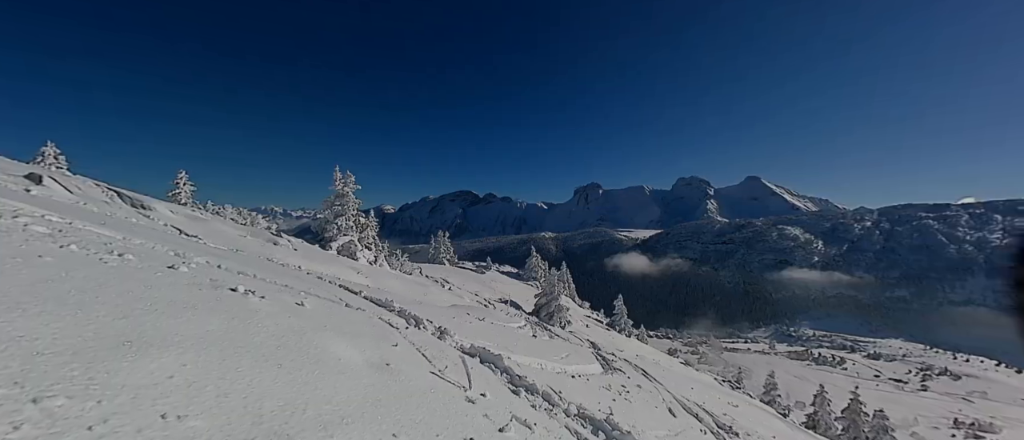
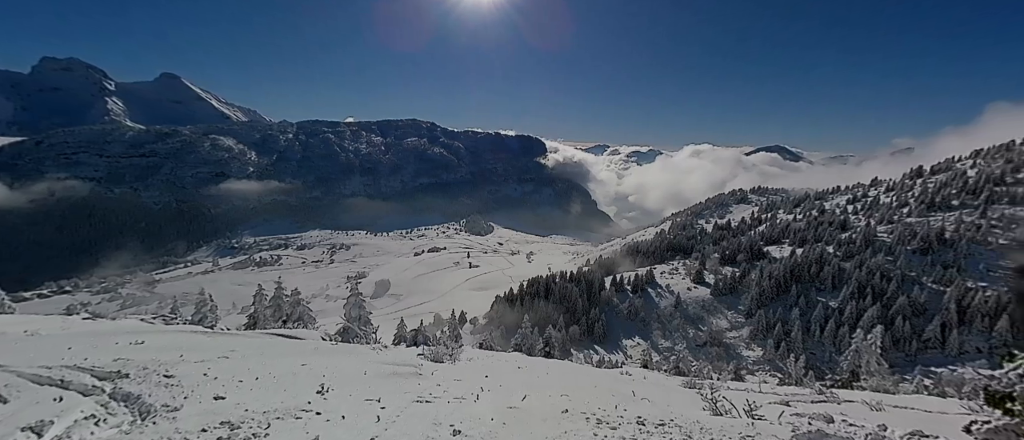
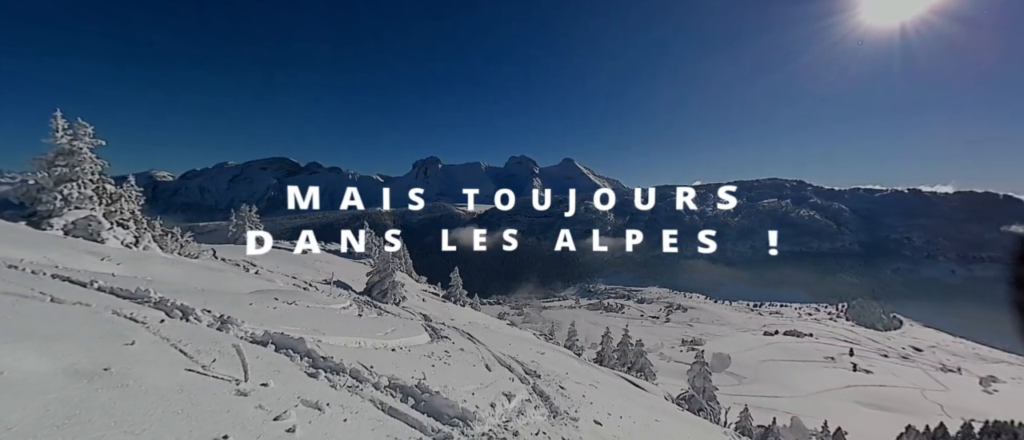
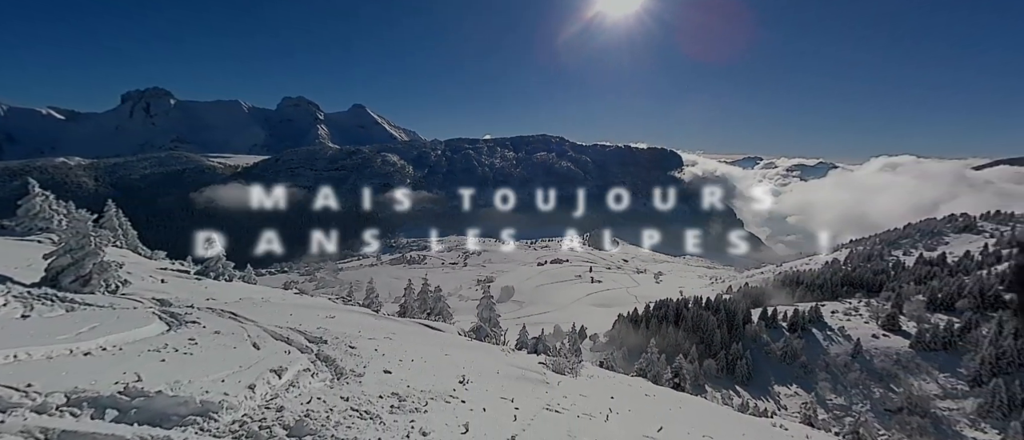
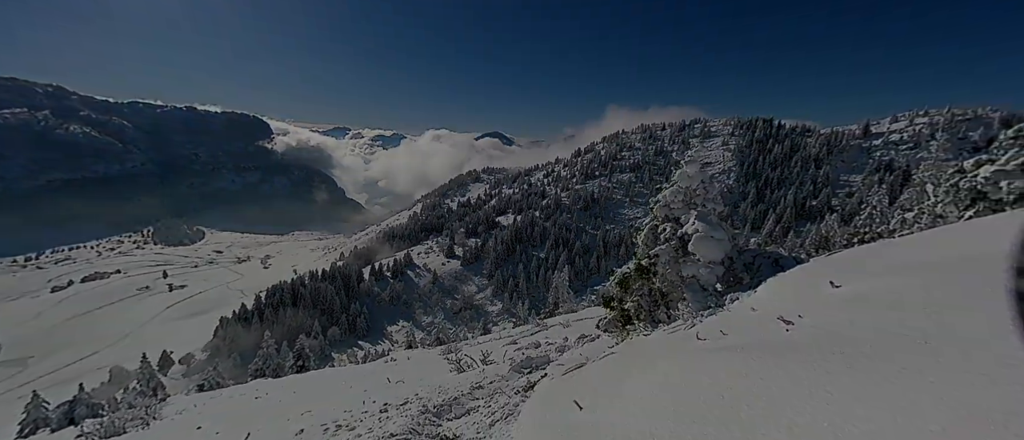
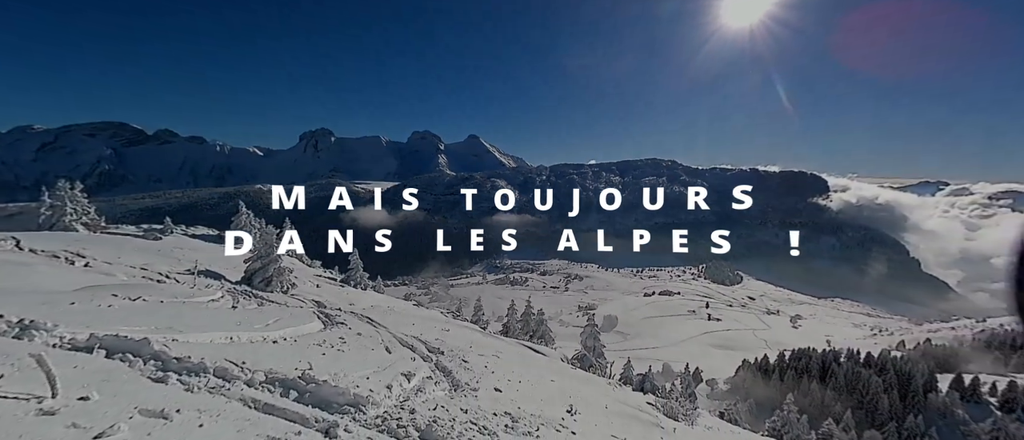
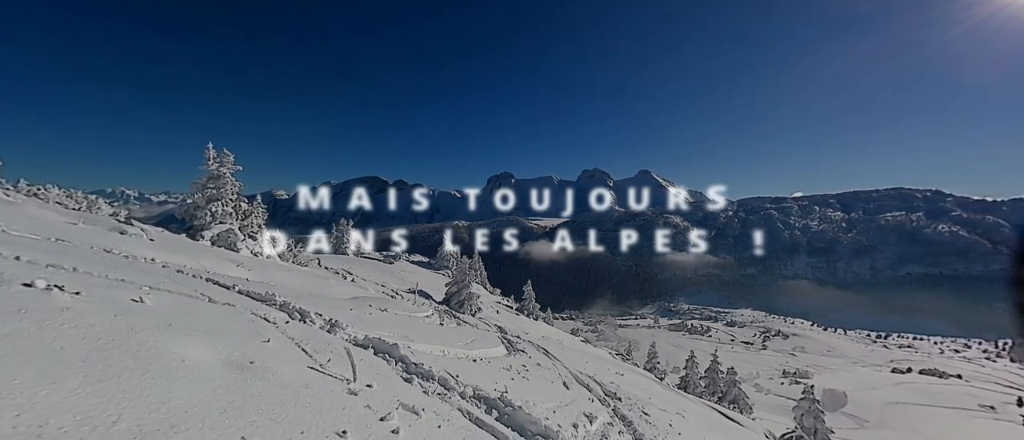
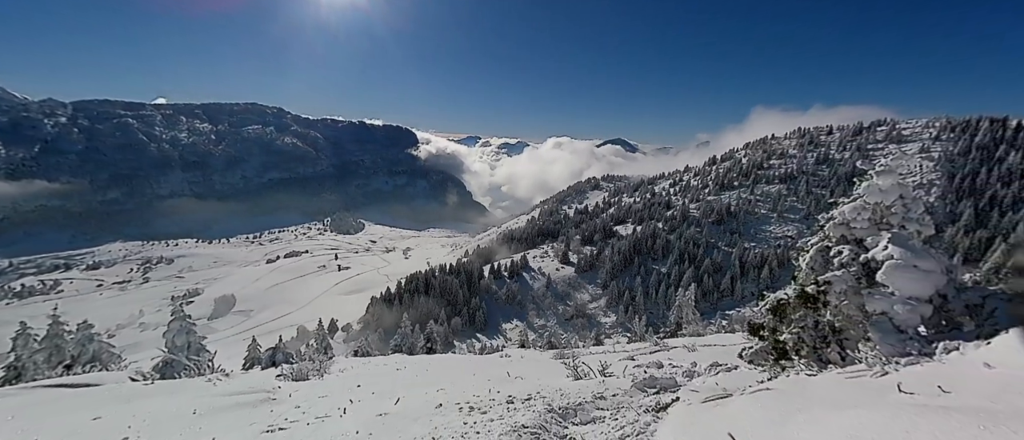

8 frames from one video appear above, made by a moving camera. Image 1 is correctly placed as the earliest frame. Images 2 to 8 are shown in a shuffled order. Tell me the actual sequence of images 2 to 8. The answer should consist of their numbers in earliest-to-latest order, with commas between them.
7, 3, 6, 4, 2, 8, 5
